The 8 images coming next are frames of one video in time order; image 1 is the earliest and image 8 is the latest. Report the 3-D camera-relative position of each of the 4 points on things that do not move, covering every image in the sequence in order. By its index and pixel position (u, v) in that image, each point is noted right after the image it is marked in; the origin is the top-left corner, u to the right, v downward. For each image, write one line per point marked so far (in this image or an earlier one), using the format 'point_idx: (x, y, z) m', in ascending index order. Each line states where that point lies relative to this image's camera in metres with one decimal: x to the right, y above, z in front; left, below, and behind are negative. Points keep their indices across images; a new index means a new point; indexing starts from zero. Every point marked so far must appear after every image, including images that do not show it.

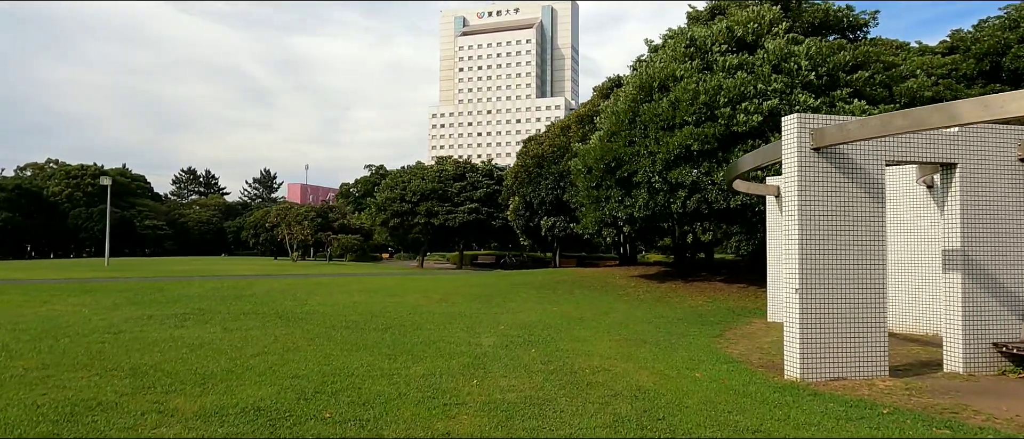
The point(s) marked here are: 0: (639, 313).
0: (+2.6, -1.9, +13.7) m
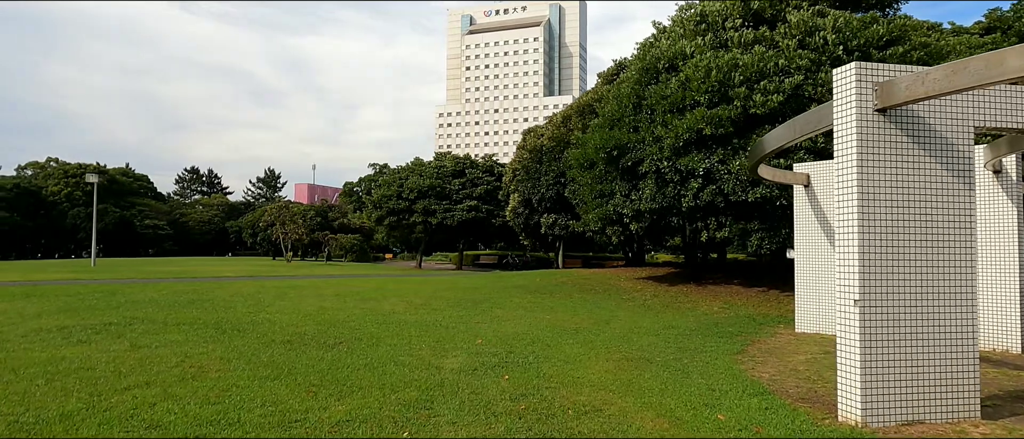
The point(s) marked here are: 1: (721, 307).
0: (+2.3, -1.8, +11.8) m
1: (+4.5, -1.9, +14.3) m
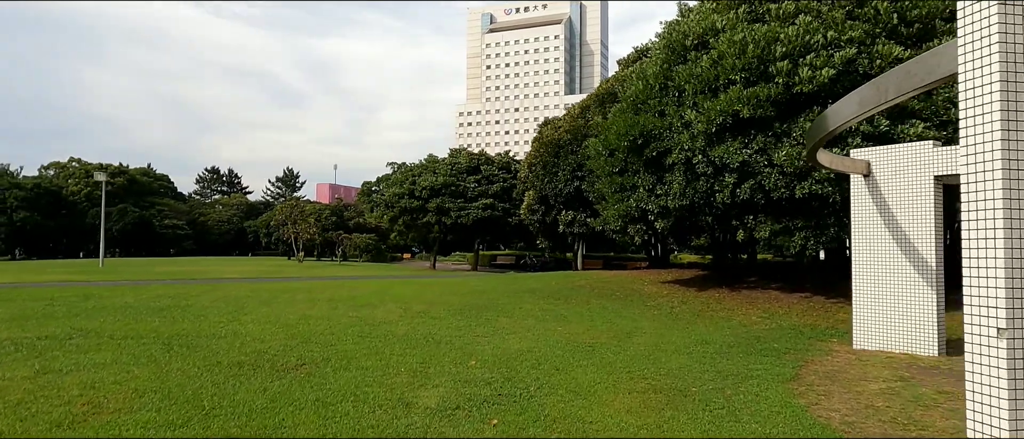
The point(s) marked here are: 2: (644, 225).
0: (+2.4, -1.8, +10.1) m
1: (+4.6, -1.8, +12.5) m
2: (+3.1, -0.2, +15.7) m
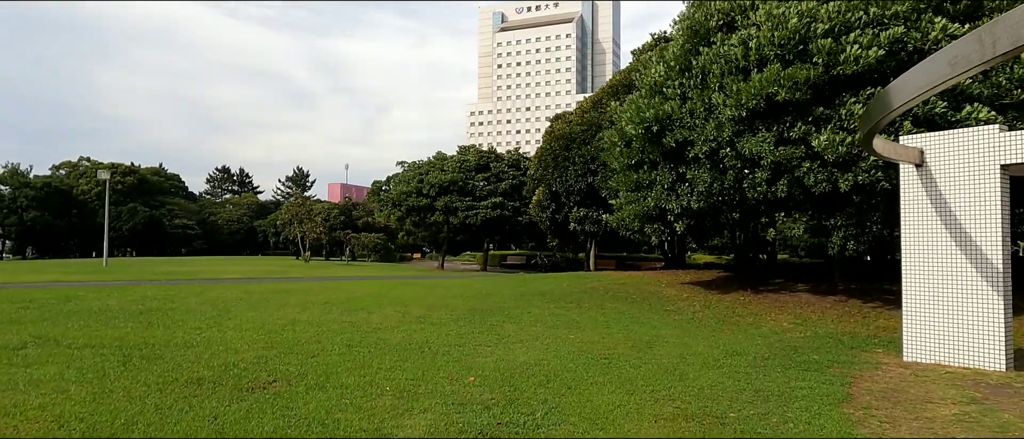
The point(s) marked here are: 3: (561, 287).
0: (+2.5, -1.7, +9.0) m
1: (+4.7, -1.8, +11.4) m
2: (+3.3, -0.1, +14.6) m
3: (+1.2, -1.7, +17.1) m
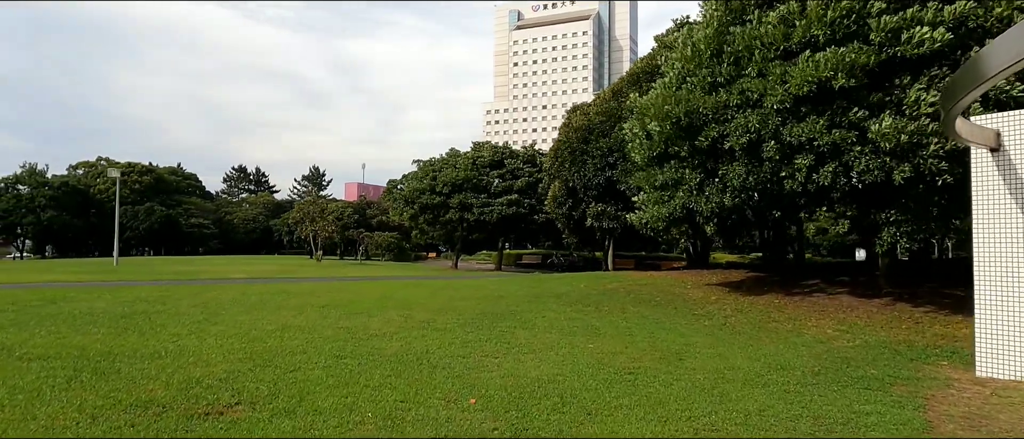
0: (+2.6, -1.6, +7.8) m
1: (+4.9, -1.7, +10.2) m
2: (+3.5, 0.0, +13.5) m
3: (+1.6, -1.6, +16.0) m
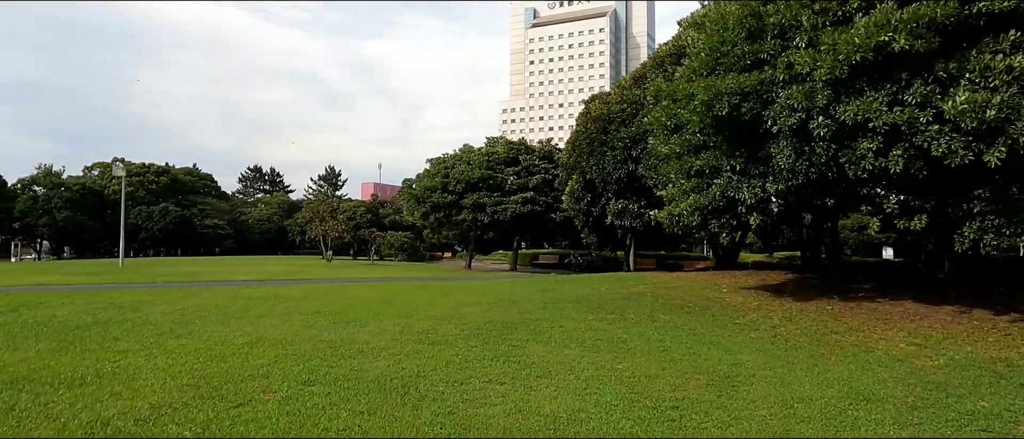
0: (+2.7, -1.5, +6.2) m
1: (+5.1, -1.6, +8.6) m
2: (+3.8, +0.1, +11.8) m
3: (+1.9, -1.5, +14.4) m
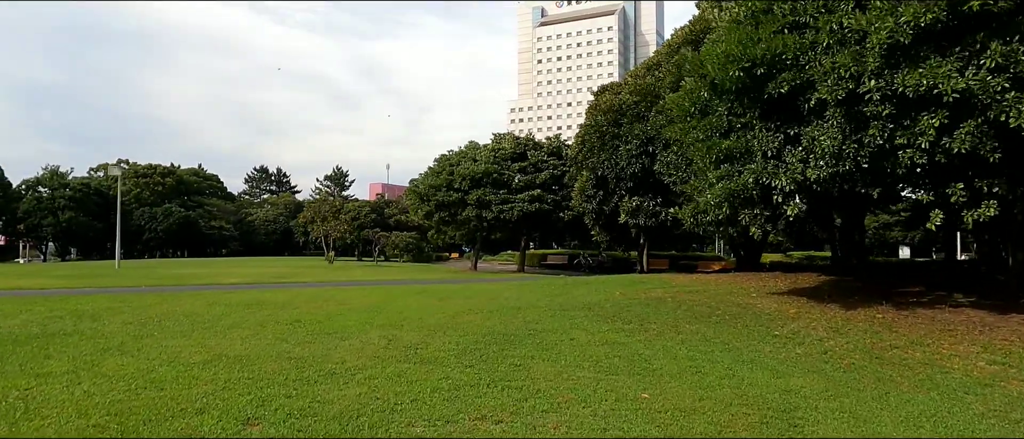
0: (+2.7, -1.5, +4.9) m
1: (+5.1, -1.5, +7.1) m
2: (+3.8, +0.1, +10.4) m
3: (+2.0, -1.5, +13.1) m
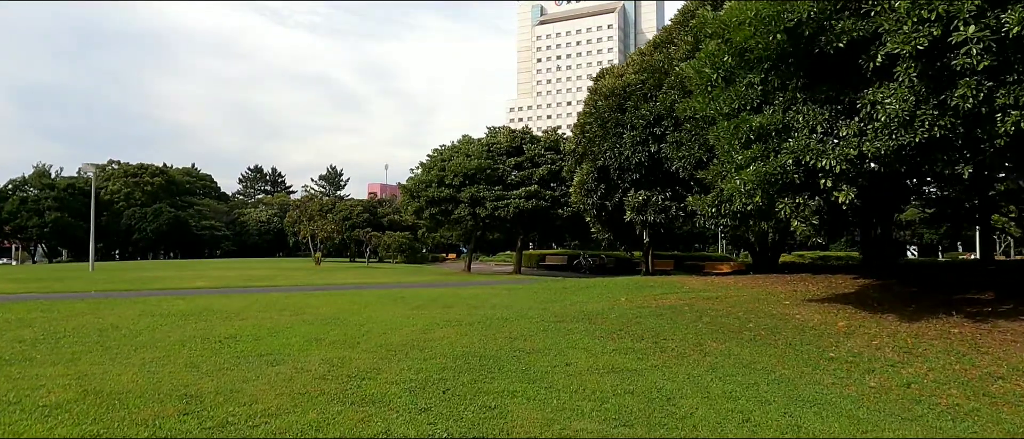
0: (+2.5, -1.4, +2.9) m
1: (+4.9, -1.4, +5.2) m
2: (+3.6, +0.2, +8.5) m
3: (+1.7, -1.4, +11.1) m
